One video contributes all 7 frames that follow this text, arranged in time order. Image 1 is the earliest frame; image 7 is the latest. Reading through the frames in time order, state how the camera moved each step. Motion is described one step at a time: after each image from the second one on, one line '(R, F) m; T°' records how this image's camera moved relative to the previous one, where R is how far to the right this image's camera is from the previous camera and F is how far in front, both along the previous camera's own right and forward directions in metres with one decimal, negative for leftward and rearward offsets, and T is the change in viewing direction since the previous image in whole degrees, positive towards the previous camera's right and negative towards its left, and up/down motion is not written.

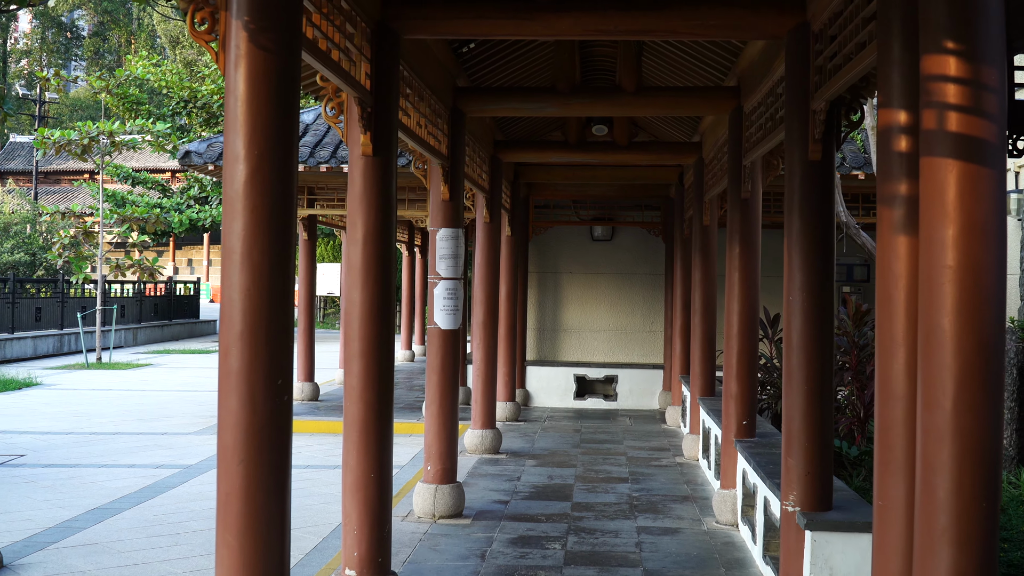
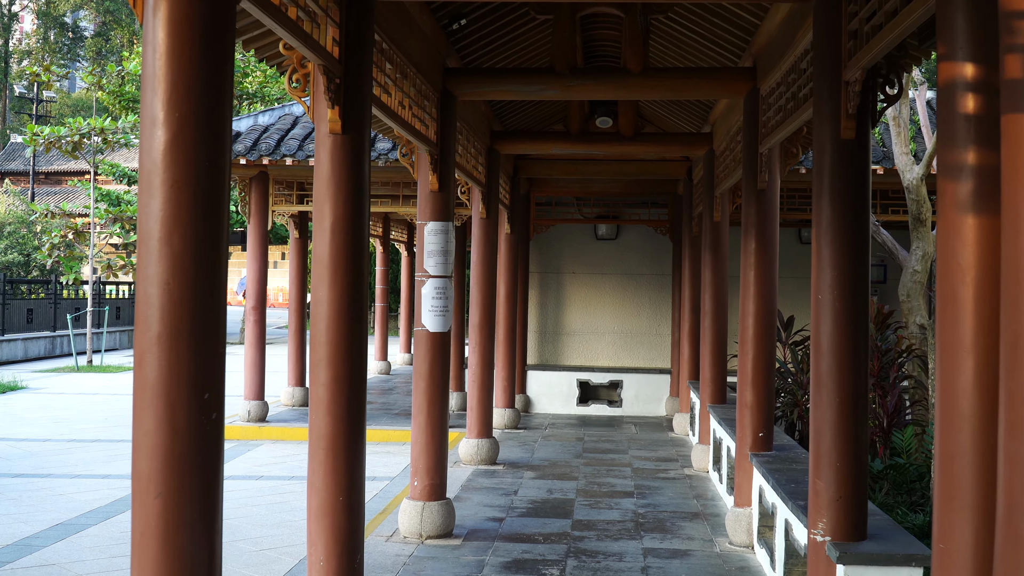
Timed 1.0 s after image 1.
(+0.1, +0.5) m; 0°
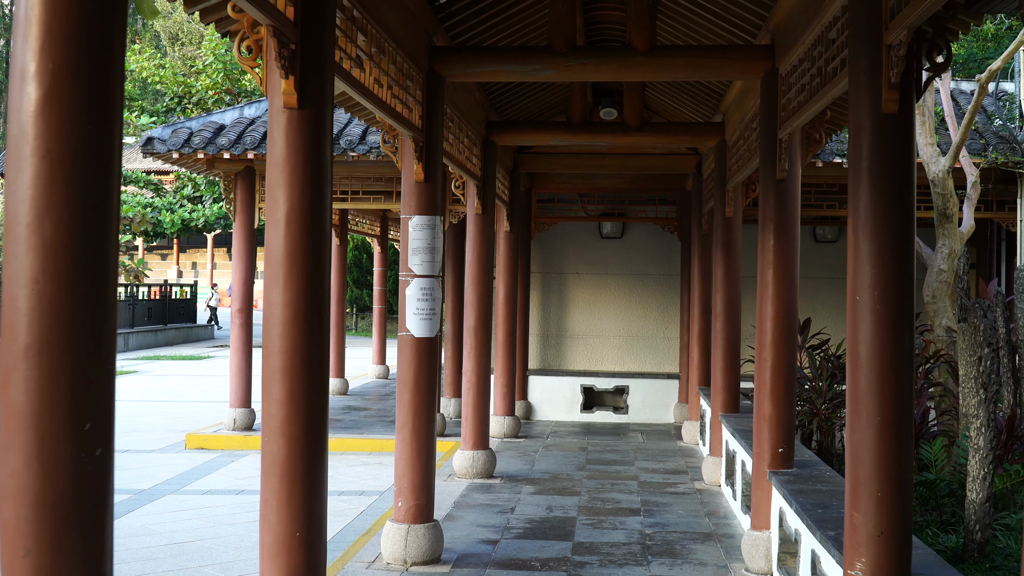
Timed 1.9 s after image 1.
(+0.1, +0.5) m; 0°
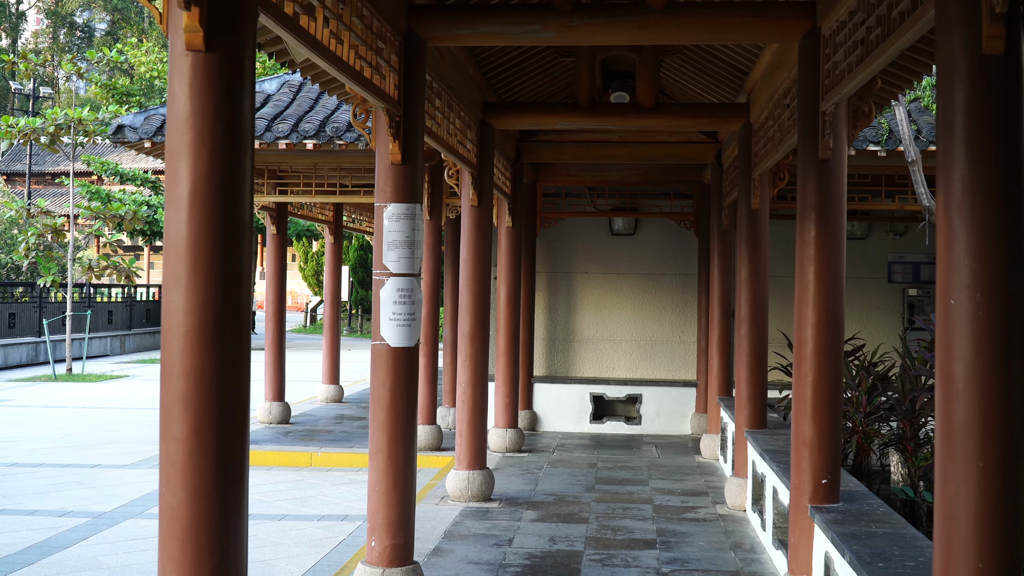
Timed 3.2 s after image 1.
(+0.1, +0.7) m; -1°
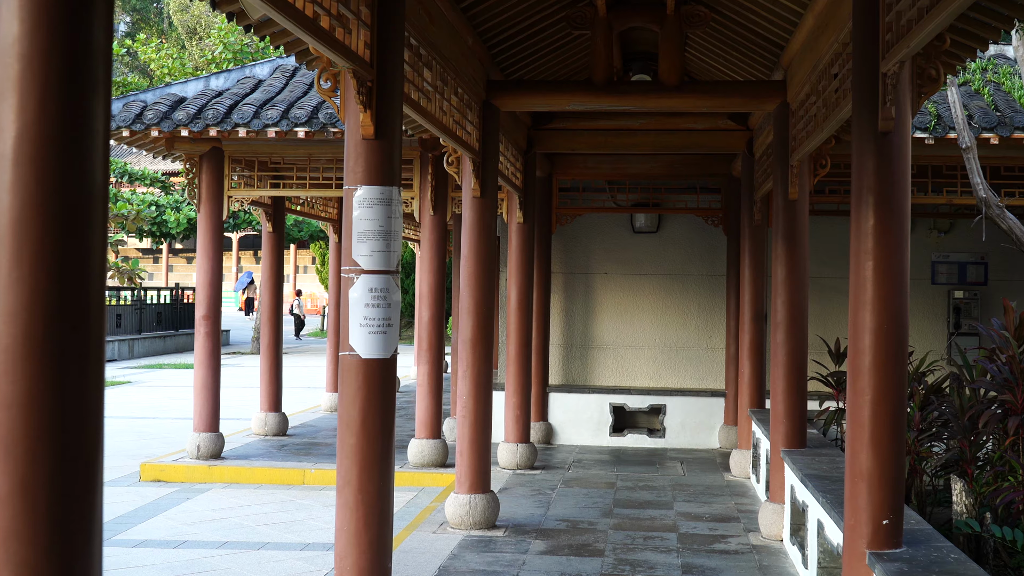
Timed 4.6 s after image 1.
(+0.1, +0.7) m; -2°
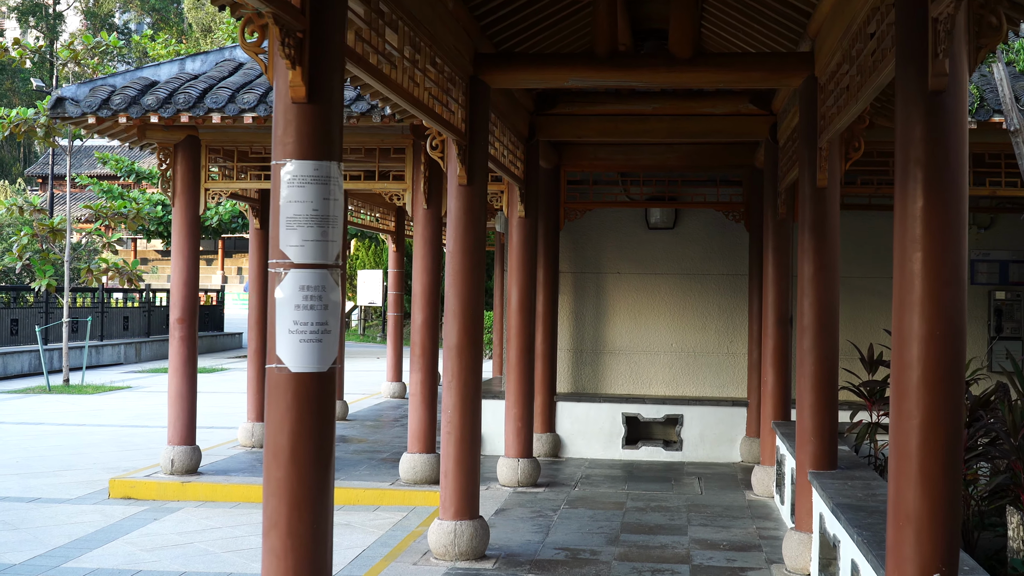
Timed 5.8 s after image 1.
(+0.2, +0.6) m; -2°
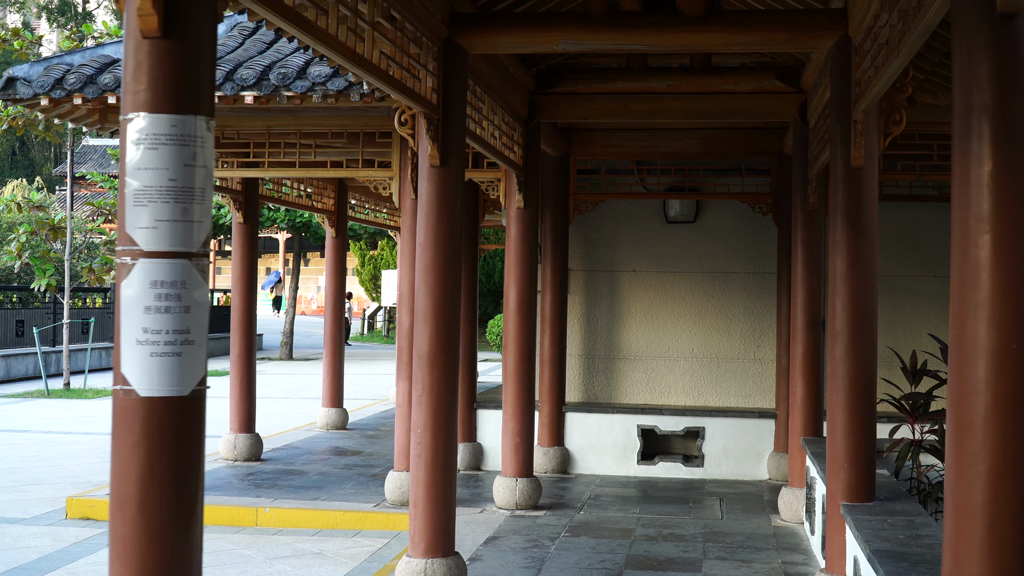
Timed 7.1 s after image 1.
(+0.3, +0.7) m; -2°
